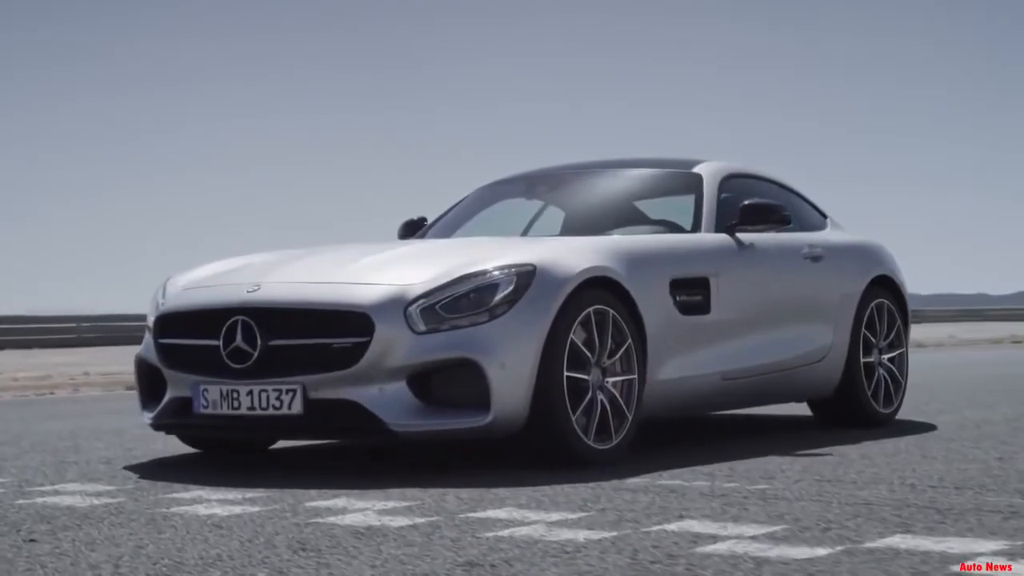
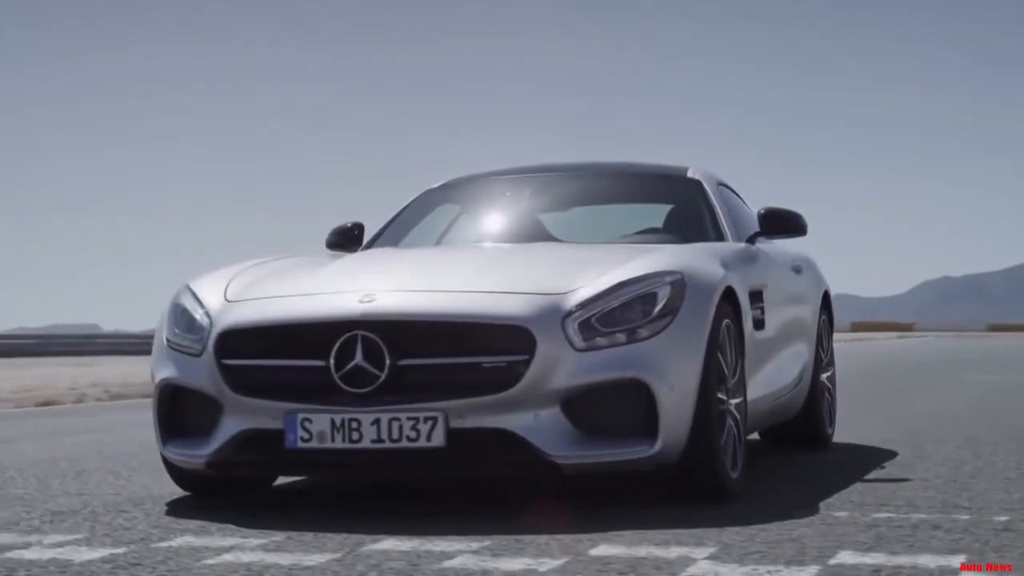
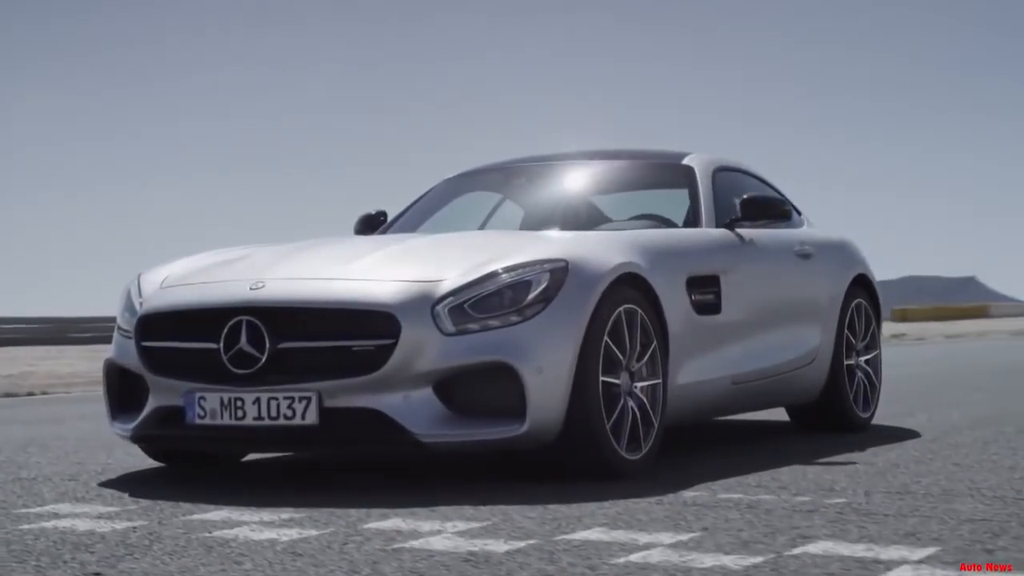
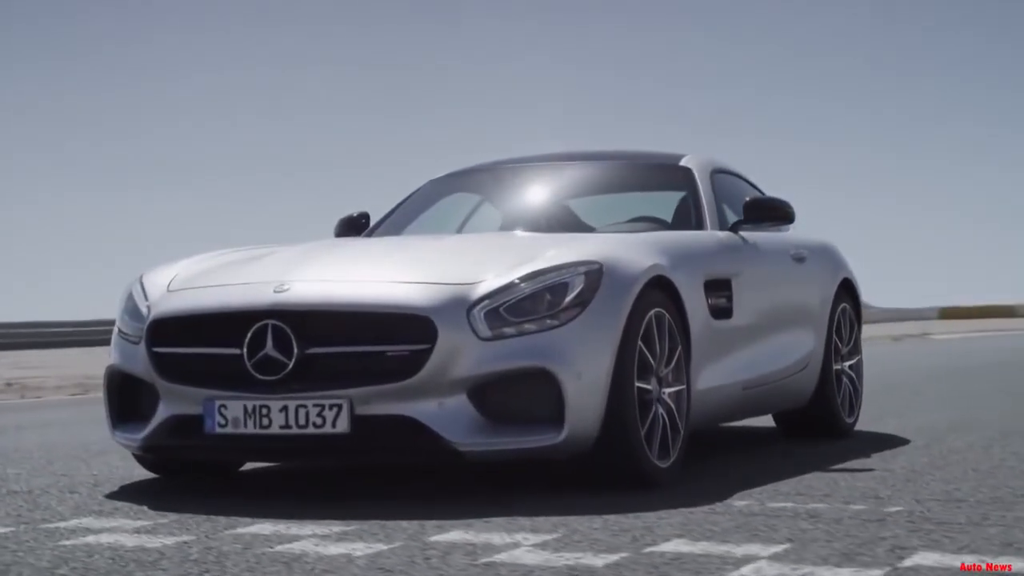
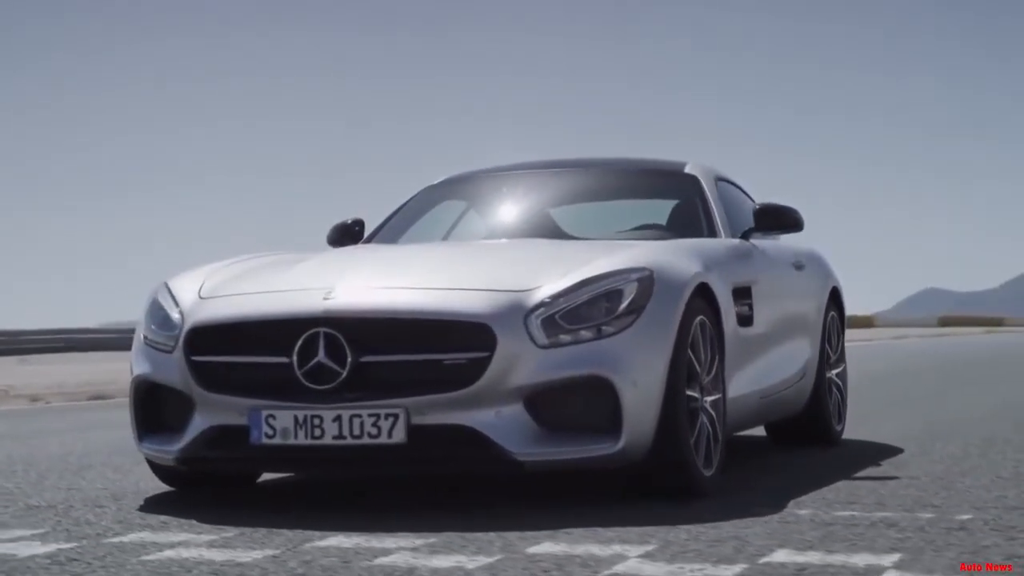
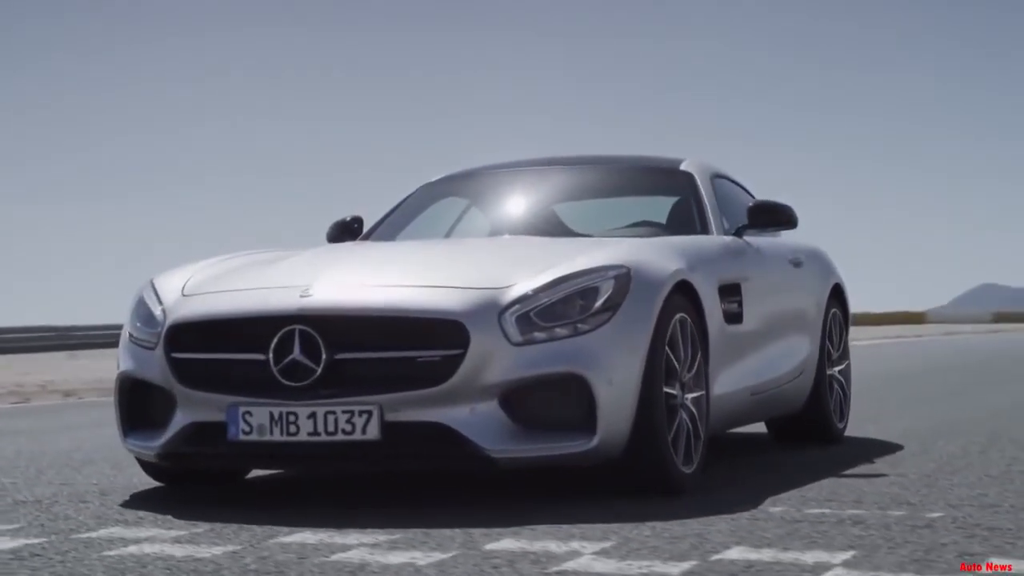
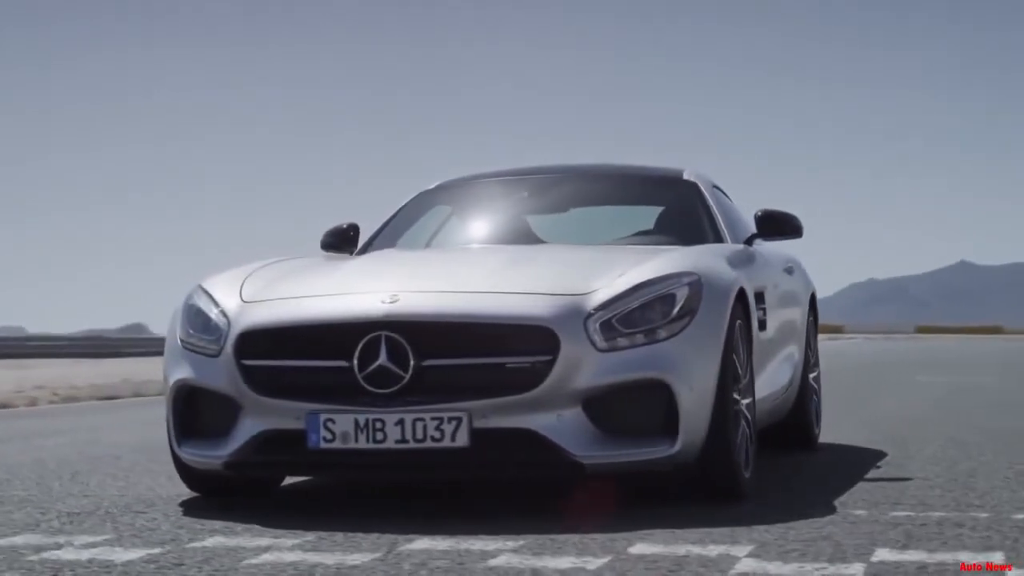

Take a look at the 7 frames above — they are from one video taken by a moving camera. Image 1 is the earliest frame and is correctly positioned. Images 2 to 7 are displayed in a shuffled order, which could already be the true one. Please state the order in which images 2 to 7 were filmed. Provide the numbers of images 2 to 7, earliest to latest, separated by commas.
3, 4, 6, 5, 2, 7
